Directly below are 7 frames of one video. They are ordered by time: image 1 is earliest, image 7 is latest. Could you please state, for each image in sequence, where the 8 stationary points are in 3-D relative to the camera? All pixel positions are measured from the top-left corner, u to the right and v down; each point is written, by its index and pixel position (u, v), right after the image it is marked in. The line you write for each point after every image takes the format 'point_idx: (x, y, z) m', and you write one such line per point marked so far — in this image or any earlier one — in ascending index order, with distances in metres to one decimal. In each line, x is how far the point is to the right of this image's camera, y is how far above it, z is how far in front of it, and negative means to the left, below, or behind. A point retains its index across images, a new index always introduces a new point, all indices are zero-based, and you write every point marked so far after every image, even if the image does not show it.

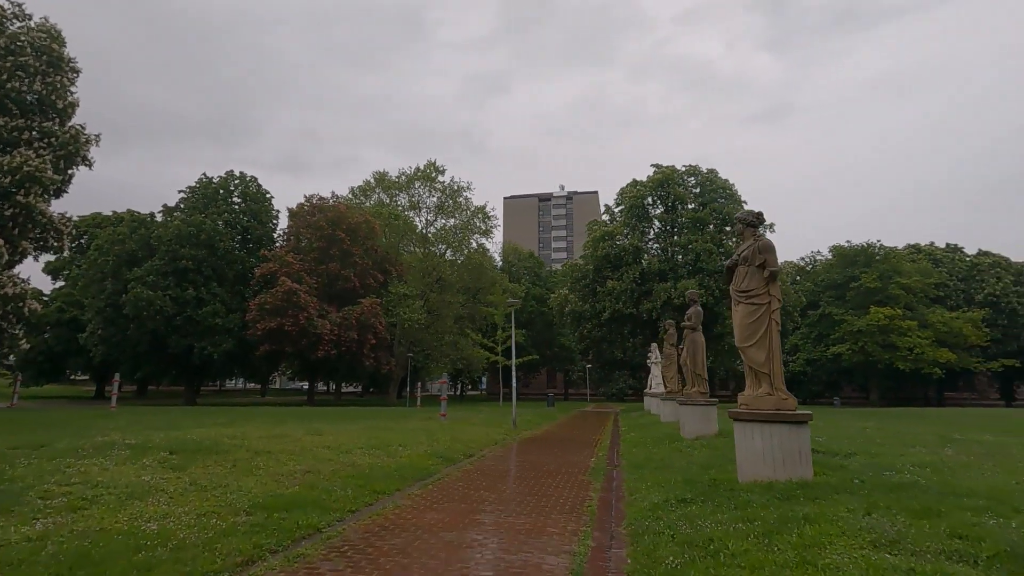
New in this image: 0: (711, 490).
0: (+2.4, -2.4, +6.4) m
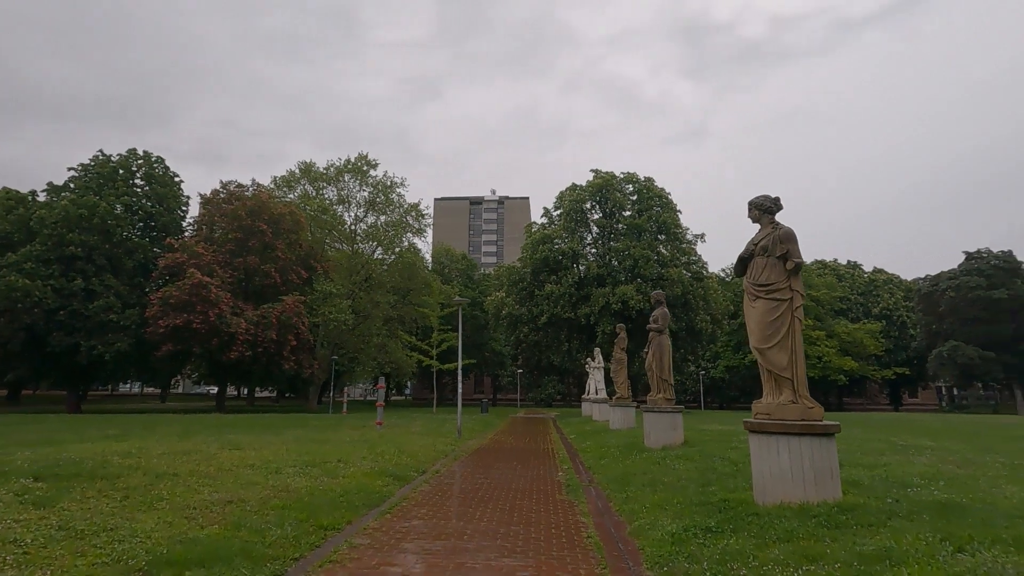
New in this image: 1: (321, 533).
0: (+2.3, -2.3, +5.5) m
1: (-1.9, -2.4, +5.3) m
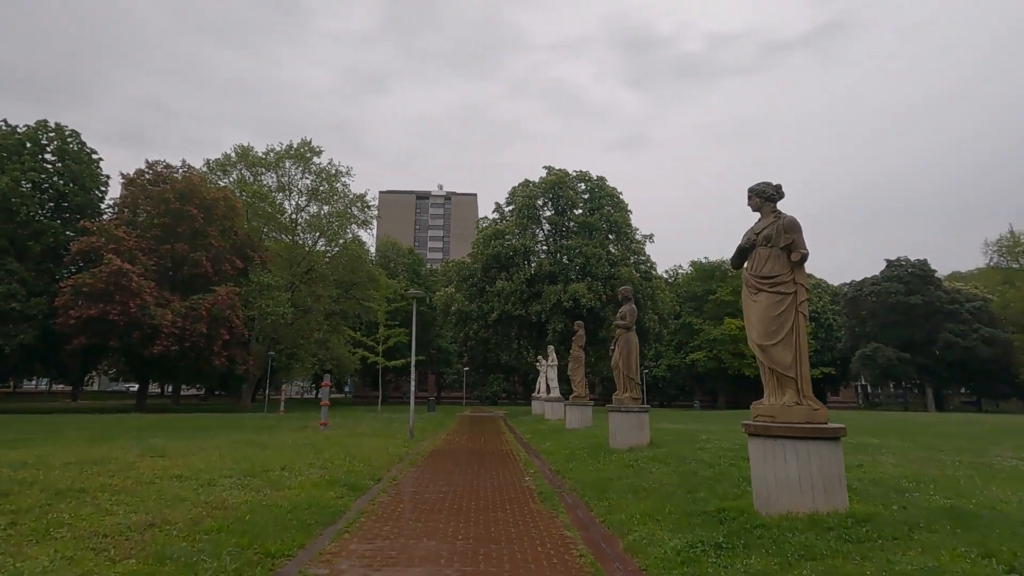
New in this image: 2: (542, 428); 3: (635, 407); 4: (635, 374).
0: (+2.1, -2.2, +5.0) m
1: (-2.0, -2.2, +4.3) m
2: (+1.1, -5.1, +19.7) m
3: (+2.6, -2.5, +11.4) m
4: (+2.7, -1.9, +11.6) m
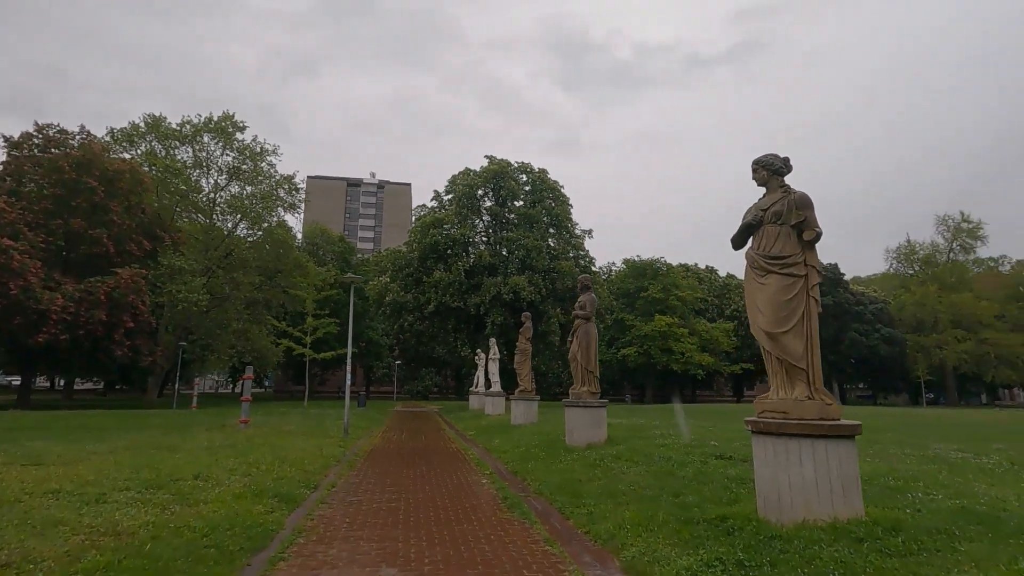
0: (+2.0, -2.0, +4.4) m
1: (-2.0, -1.9, +3.2) m
2: (-1.0, -4.8, +18.8) m
3: (+1.6, -2.3, +10.8) m
4: (+1.7, -1.6, +11.0) m
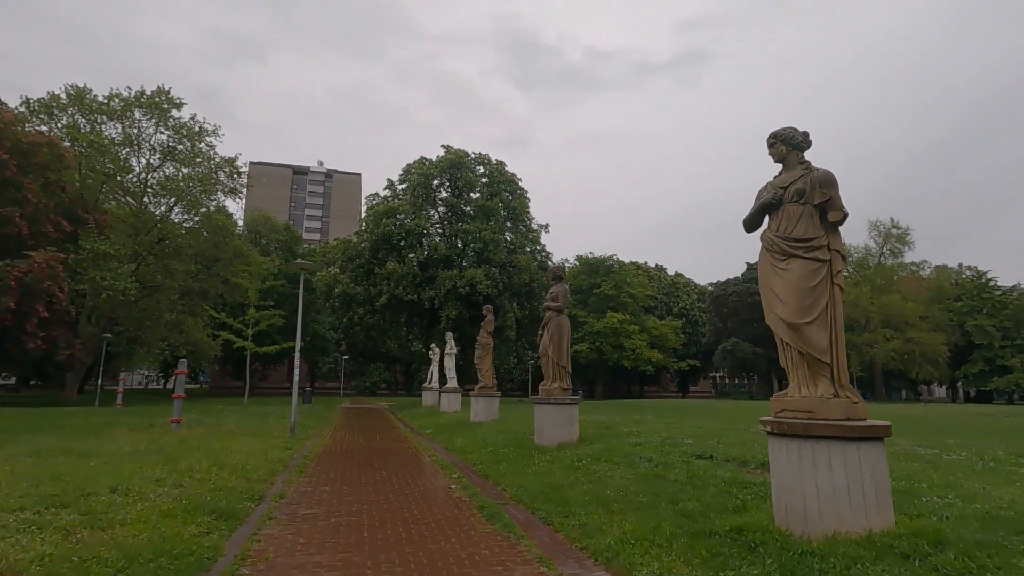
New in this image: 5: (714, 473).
0: (+1.9, -1.9, +3.8) m
1: (-1.9, -1.8, +2.3) m
2: (-2.4, -4.5, +18.0) m
3: (+1.0, -2.1, +10.2) m
4: (+1.0, -1.4, +10.4) m
5: (+2.5, -2.3, +6.7) m
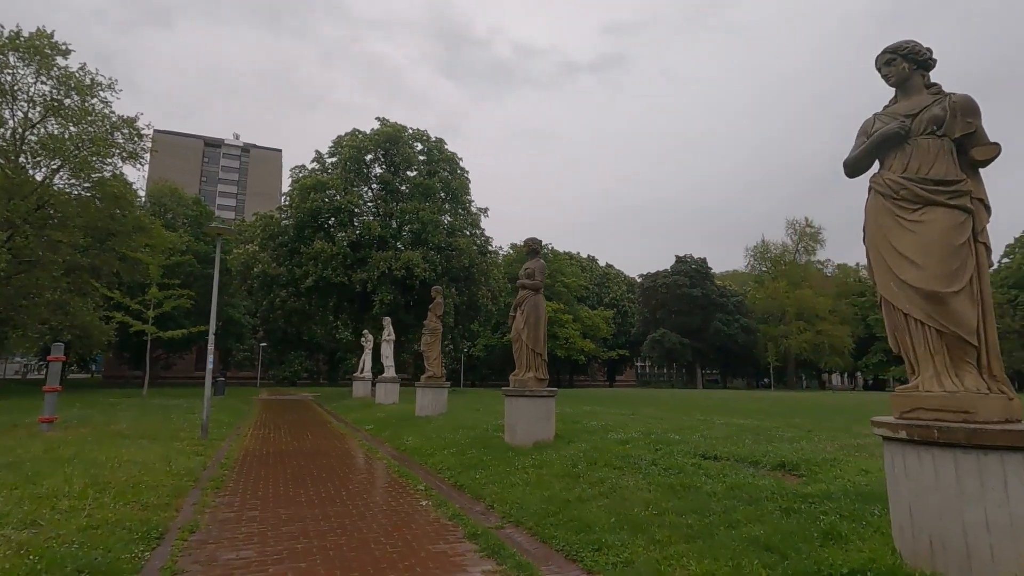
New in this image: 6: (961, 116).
0: (+2.3, -1.7, +2.7) m
1: (-1.4, -1.5, +0.6) m
2: (-4.0, -3.8, +16.1) m
3: (+0.5, -1.7, +8.8) m
4: (+0.5, -1.0, +9.1) m
5: (+2.4, -2.0, +5.5) m
6: (+2.9, +1.1, +3.5) m
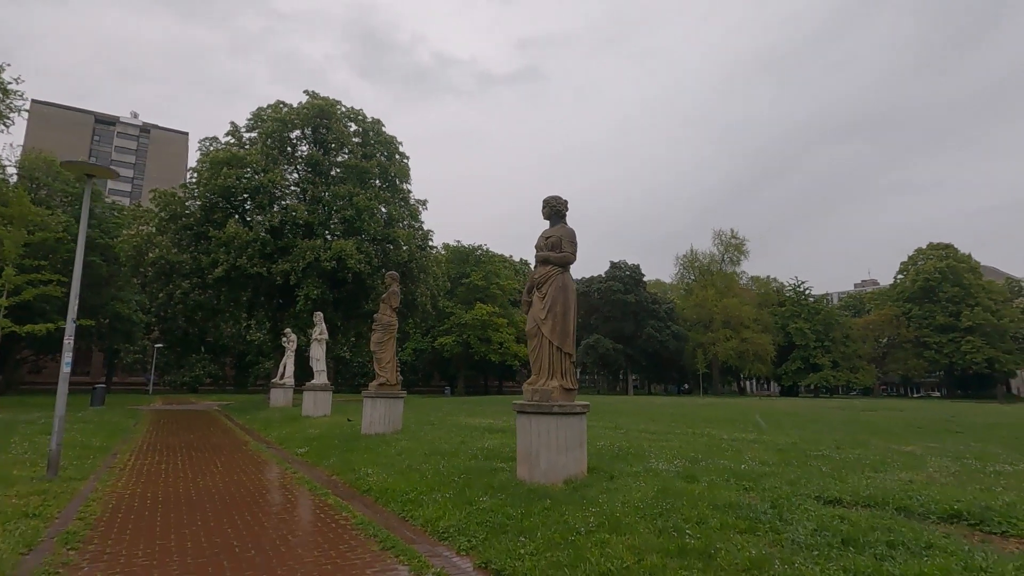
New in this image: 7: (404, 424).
0: (+3.3, -1.4, +0.5) m
1: (+0.1, -1.0, -2.0) m
2: (-4.8, -3.4, +12.9) m
3: (+0.7, -1.4, +6.3) m
4: (+0.7, -0.7, +6.6) m
5: (+3.1, -1.7, +3.4) m
6: (+3.9, +1.4, +1.4) m
7: (-2.4, -3.1, +12.4) m
